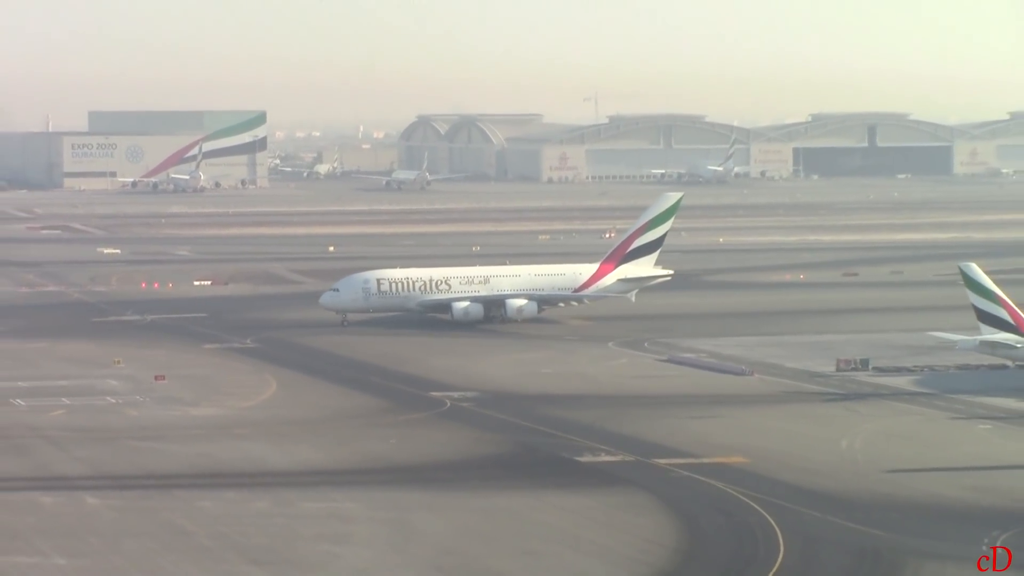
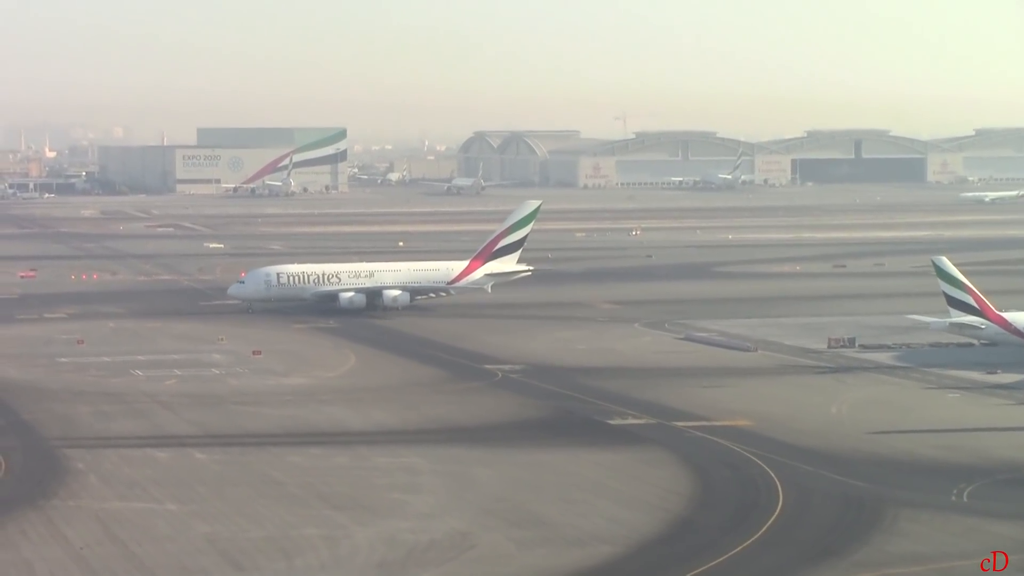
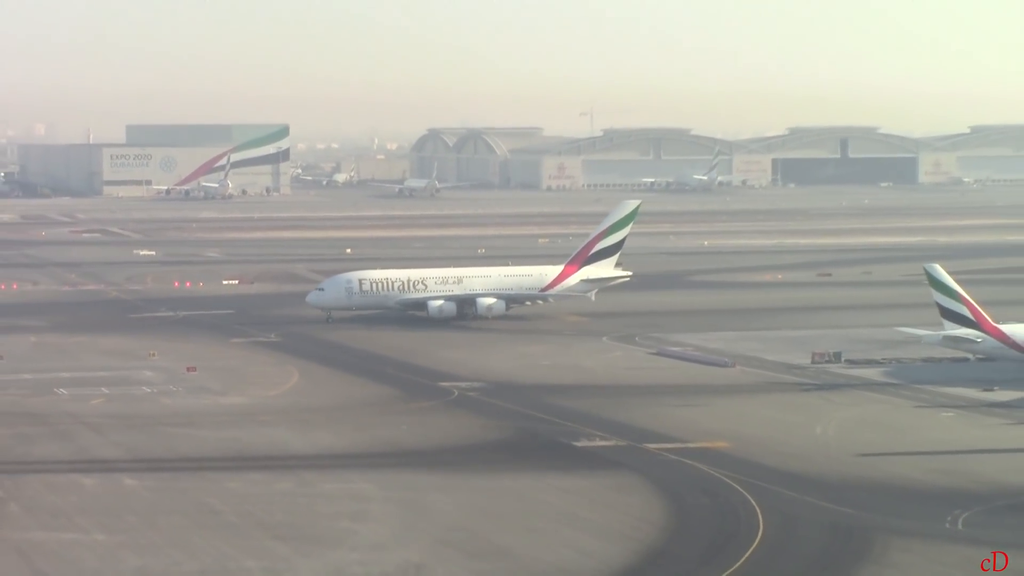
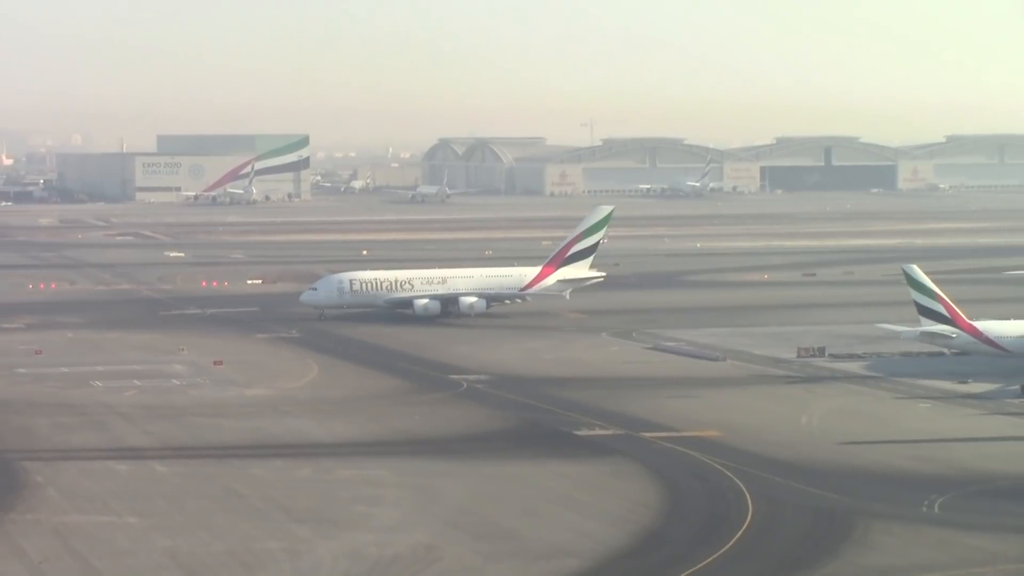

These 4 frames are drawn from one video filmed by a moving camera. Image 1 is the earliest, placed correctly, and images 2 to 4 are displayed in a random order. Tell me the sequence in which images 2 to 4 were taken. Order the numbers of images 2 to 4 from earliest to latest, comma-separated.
3, 4, 2
